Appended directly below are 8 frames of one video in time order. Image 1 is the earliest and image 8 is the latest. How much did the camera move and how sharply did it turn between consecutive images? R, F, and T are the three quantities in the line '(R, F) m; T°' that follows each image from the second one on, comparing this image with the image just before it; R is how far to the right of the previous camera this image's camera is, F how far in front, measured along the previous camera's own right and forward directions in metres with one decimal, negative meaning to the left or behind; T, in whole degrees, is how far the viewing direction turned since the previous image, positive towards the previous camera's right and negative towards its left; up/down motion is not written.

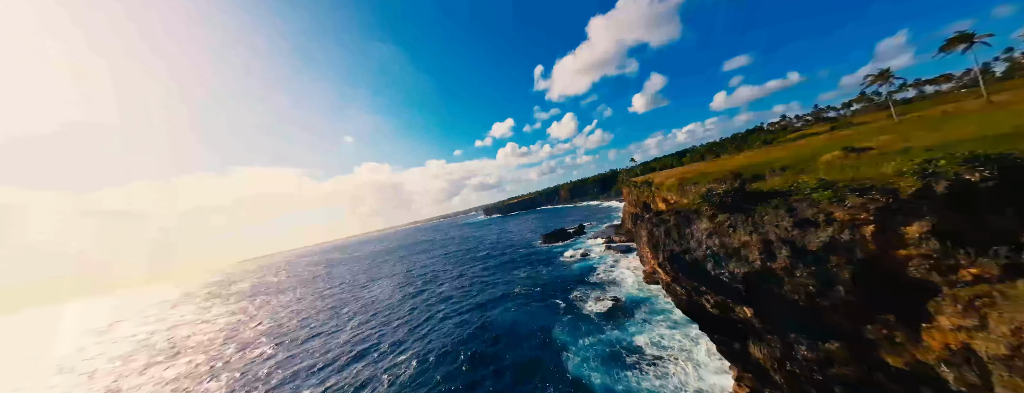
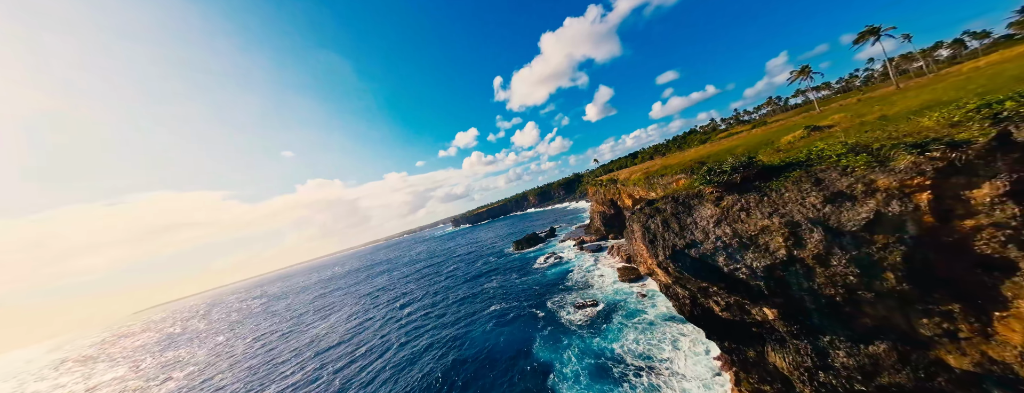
(+0.8, +5.2) m; +8°
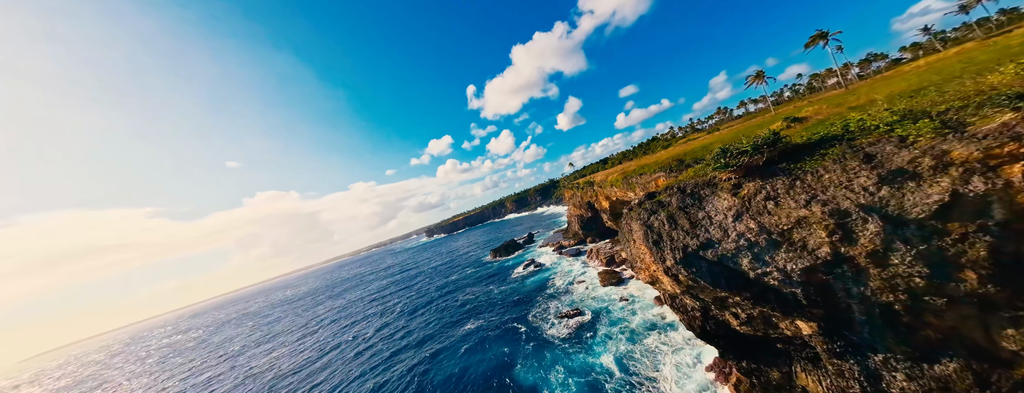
(+0.5, +4.0) m; +6°
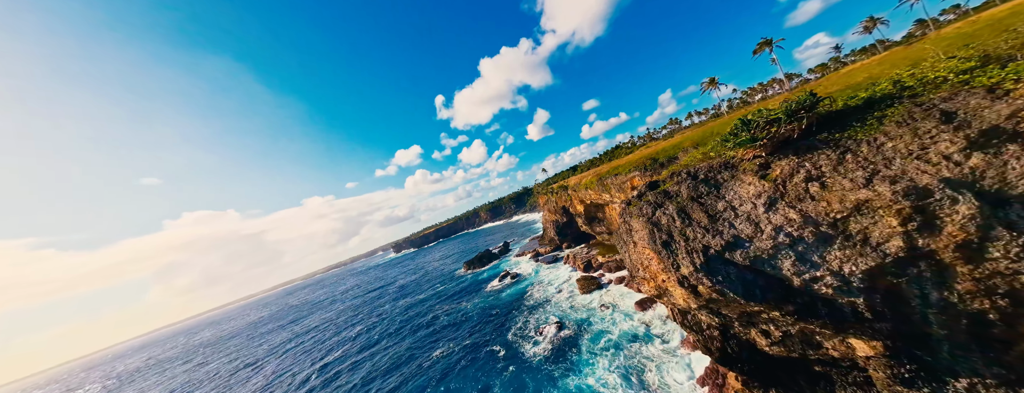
(+0.5, +3.9) m; +6°
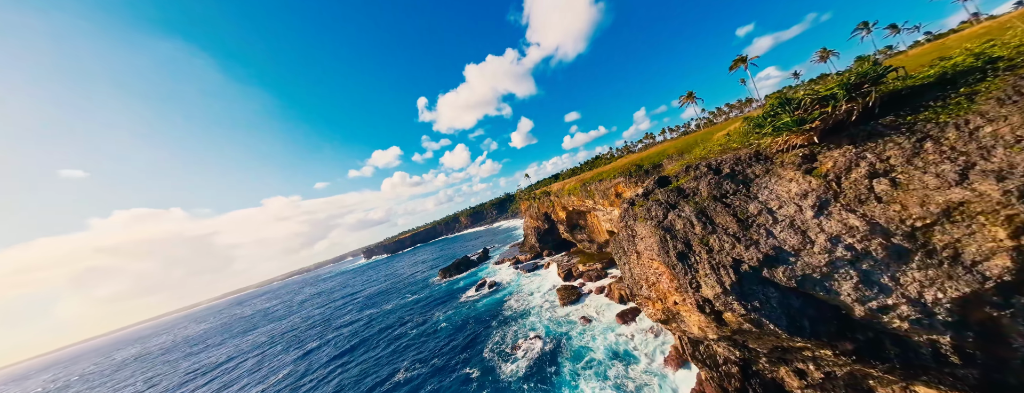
(+0.4, +2.8) m; +4°
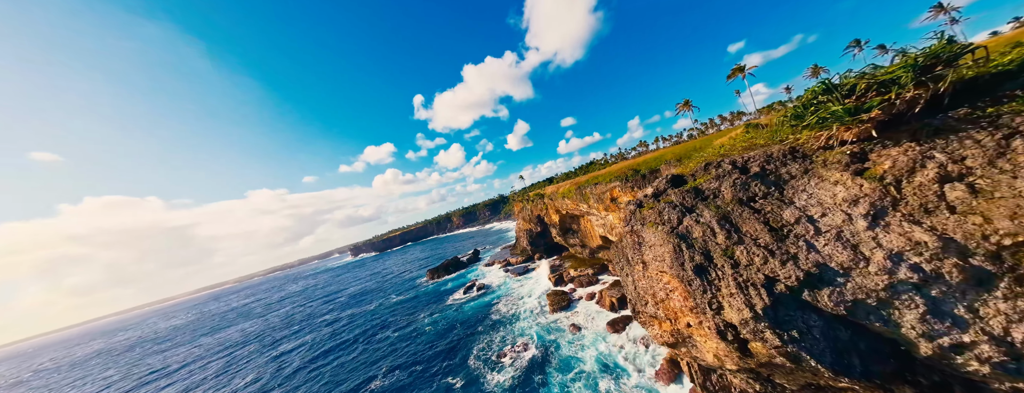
(+0.2, +1.5) m; +2°
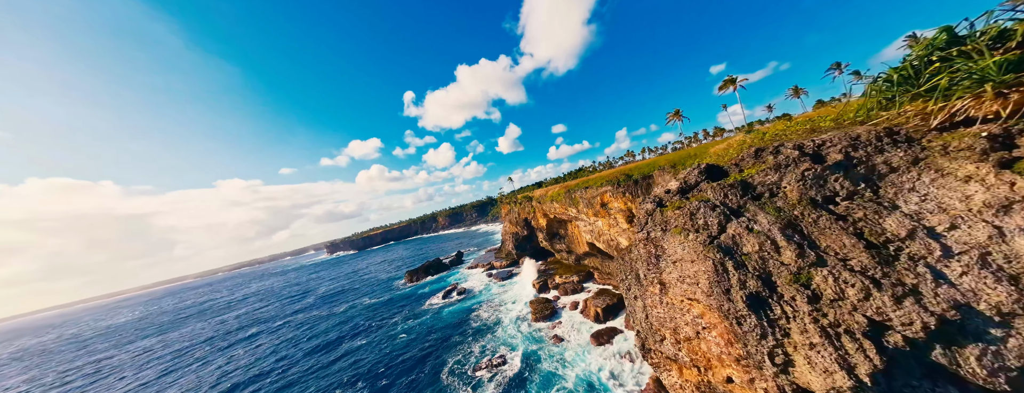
(+0.4, +2.4) m; +3°
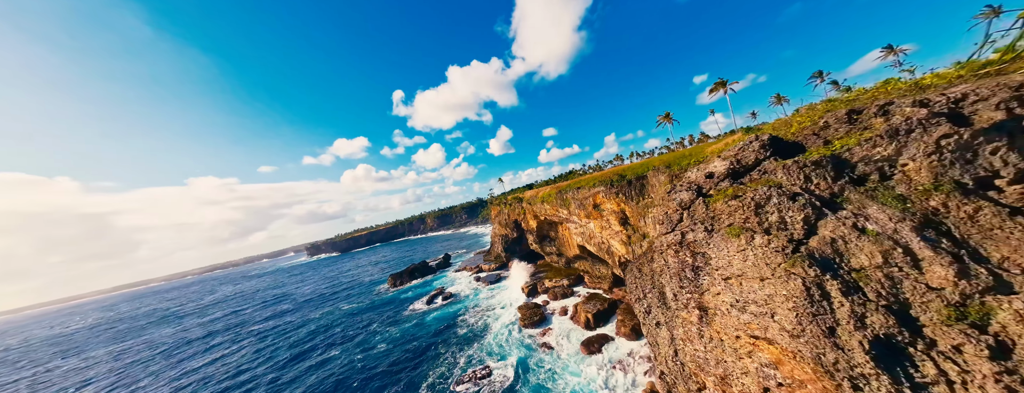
(+0.3, +1.9) m; +2°
